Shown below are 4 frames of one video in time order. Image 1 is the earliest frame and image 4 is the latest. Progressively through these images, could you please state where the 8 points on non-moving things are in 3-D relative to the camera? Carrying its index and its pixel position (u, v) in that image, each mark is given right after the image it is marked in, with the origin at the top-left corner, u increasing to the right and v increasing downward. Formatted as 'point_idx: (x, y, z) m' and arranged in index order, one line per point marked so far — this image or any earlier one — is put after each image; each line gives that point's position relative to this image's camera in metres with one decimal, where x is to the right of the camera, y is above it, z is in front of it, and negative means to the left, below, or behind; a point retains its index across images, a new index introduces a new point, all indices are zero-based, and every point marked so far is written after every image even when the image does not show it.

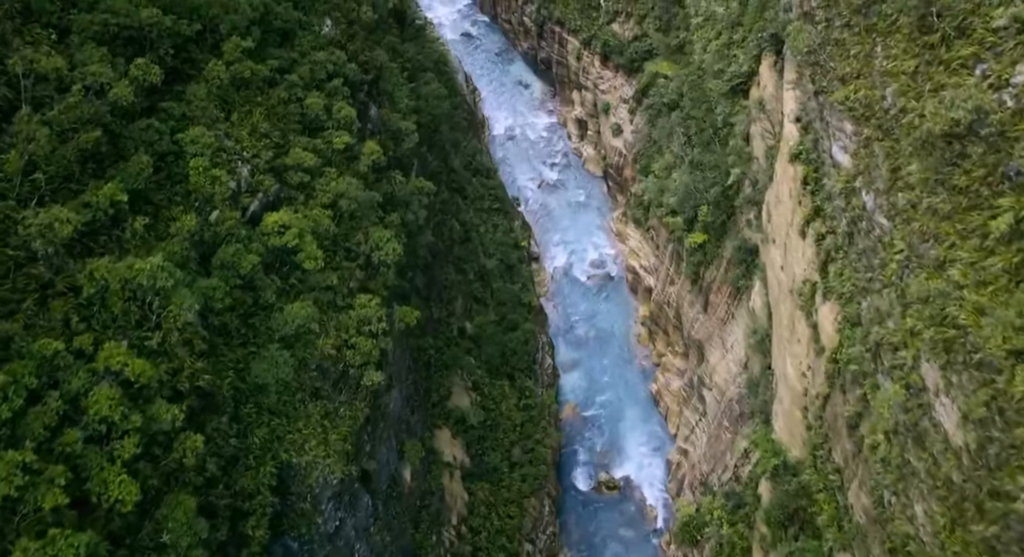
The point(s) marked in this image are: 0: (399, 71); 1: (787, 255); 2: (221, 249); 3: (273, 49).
0: (-2.6, +4.7, +18.8) m
1: (+4.9, +0.4, +14.9) m
2: (-3.9, +0.3, +11.2) m
3: (-3.9, +3.7, +13.6) m
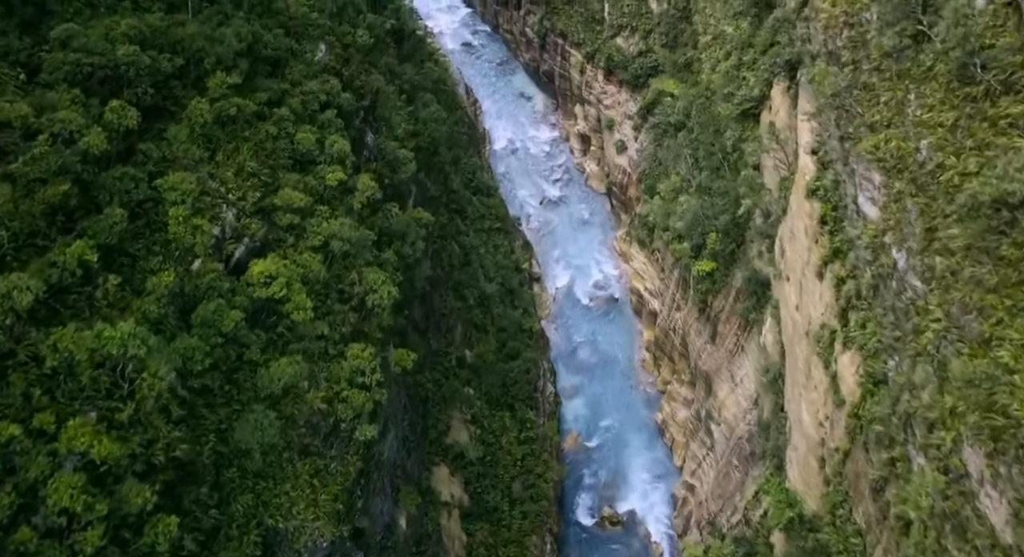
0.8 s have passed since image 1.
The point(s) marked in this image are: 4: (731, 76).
0: (-2.5, +4.0, +18.1) m
1: (+4.9, -0.3, +14.2) m
2: (-3.9, -0.3, +10.5) m
3: (-3.9, +3.0, +12.9) m
4: (+5.2, +4.8, +20.0) m
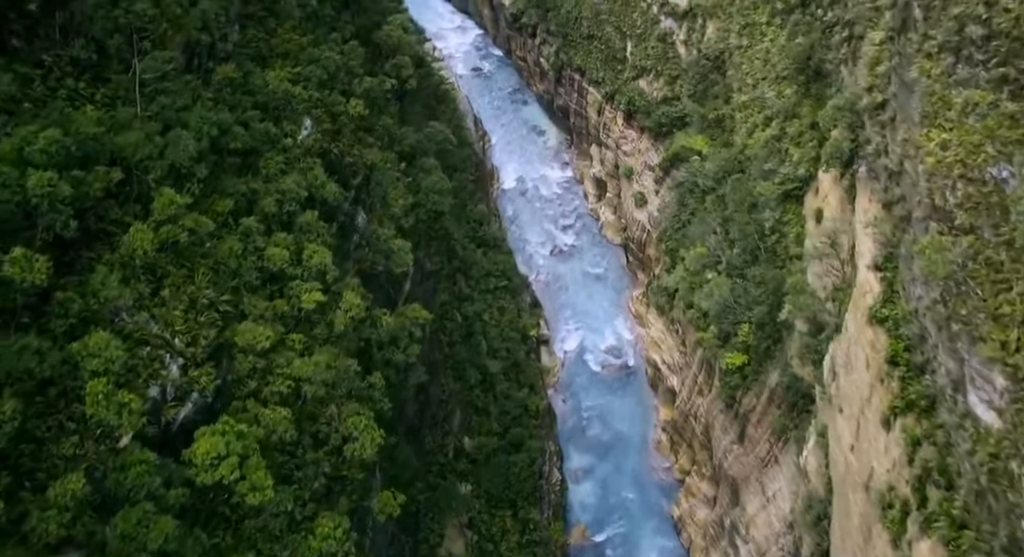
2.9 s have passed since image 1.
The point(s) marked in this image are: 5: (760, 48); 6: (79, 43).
0: (-2.3, +2.2, +16.0) m
1: (+5.0, -2.3, +12.1) m
2: (-3.8, -2.1, +8.4) m
3: (-3.7, +1.3, +10.8) m
4: (+5.5, +2.8, +17.9) m
5: (+5.8, +5.3, +19.4) m
6: (-5.3, +2.8, +10.2) m
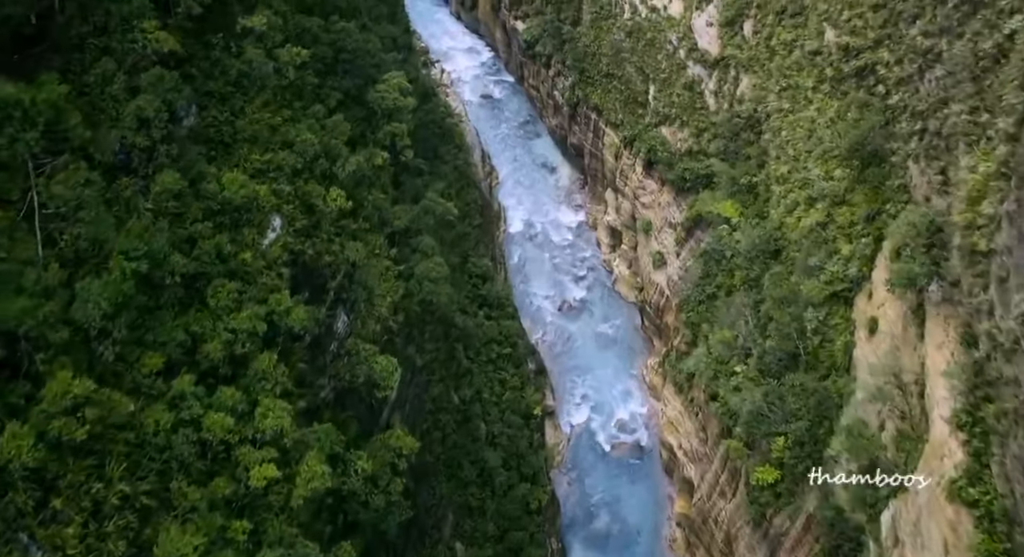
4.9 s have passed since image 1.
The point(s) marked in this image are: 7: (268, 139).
0: (-2.1, +0.5, +13.9) m
1: (+5.0, -4.2, +9.9) m
2: (-3.9, -3.7, +6.3) m
3: (-3.6, -0.4, +8.7) m
4: (+5.7, +0.8, +15.7) m
5: (+6.0, +3.3, +17.2) m
6: (-5.2, +1.2, +8.1) m
7: (-3.3, +1.9, +11.3) m
